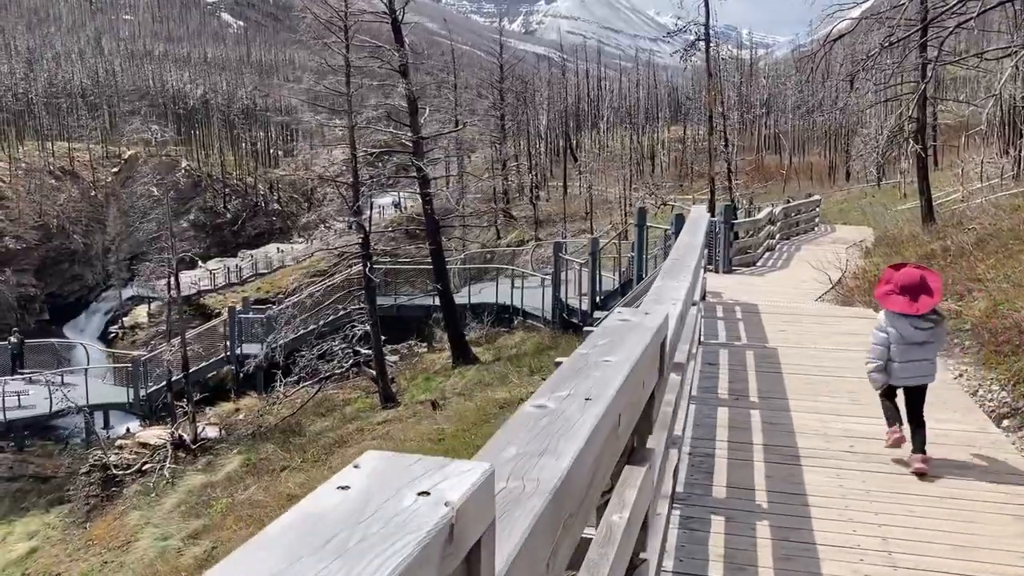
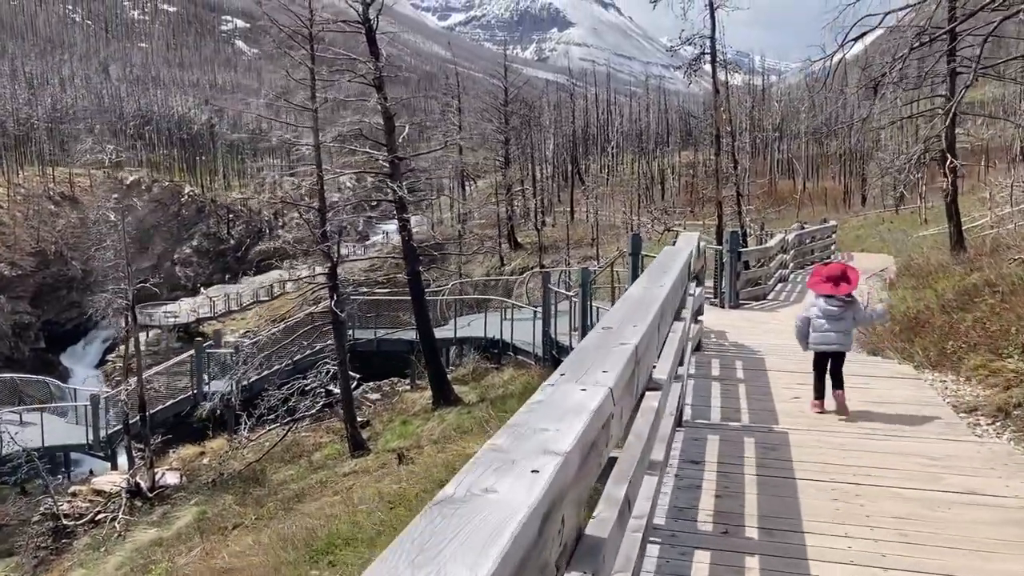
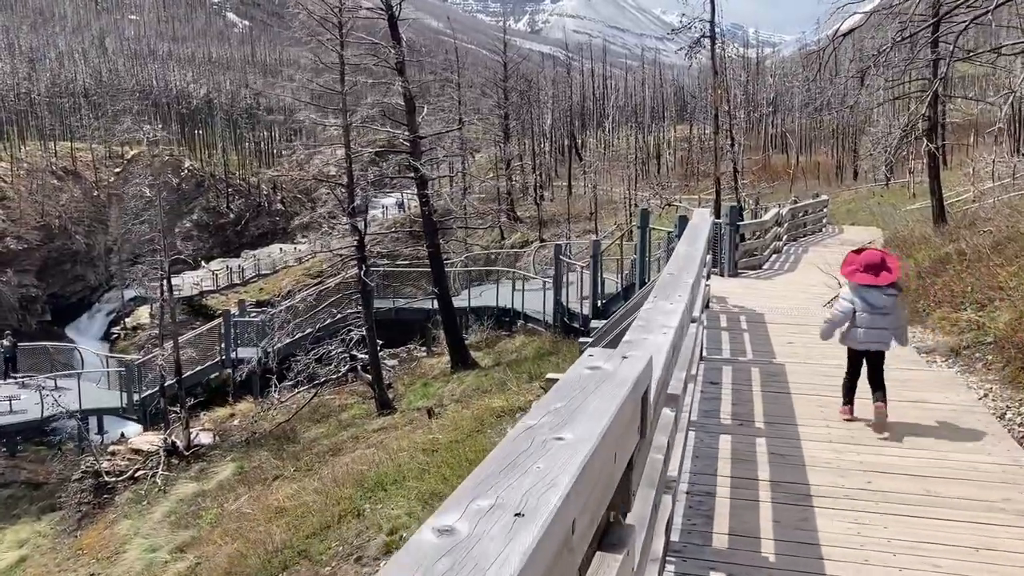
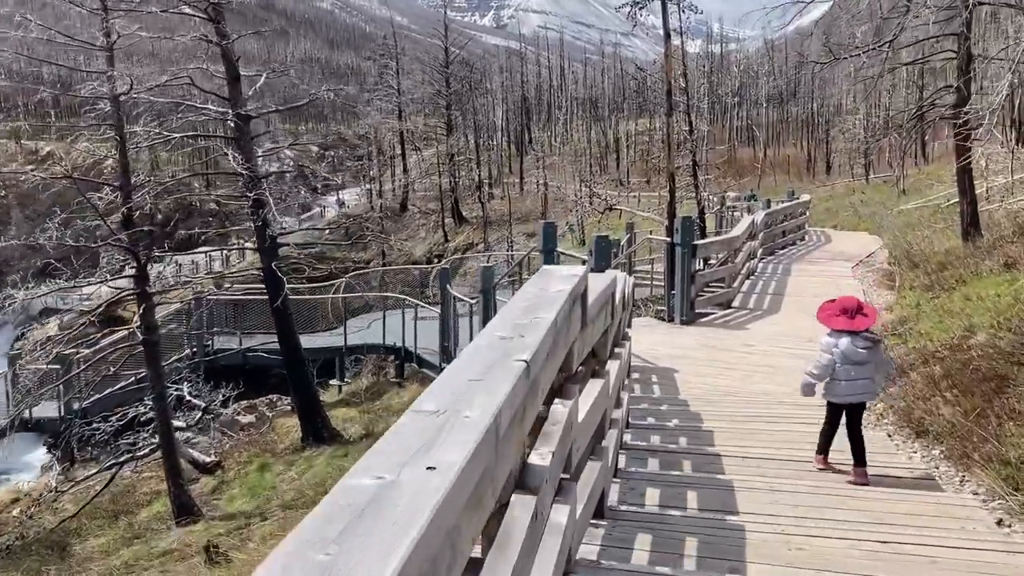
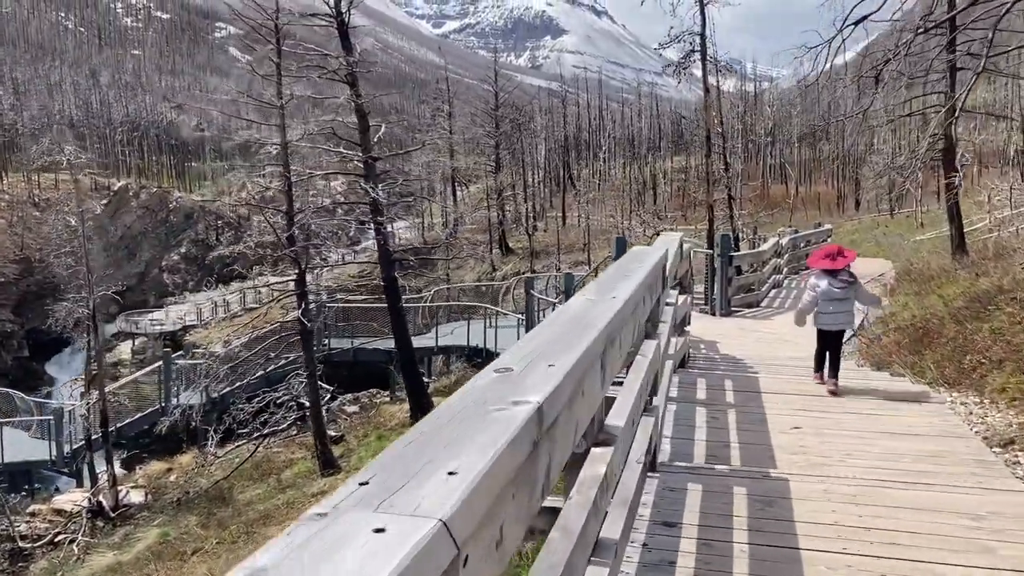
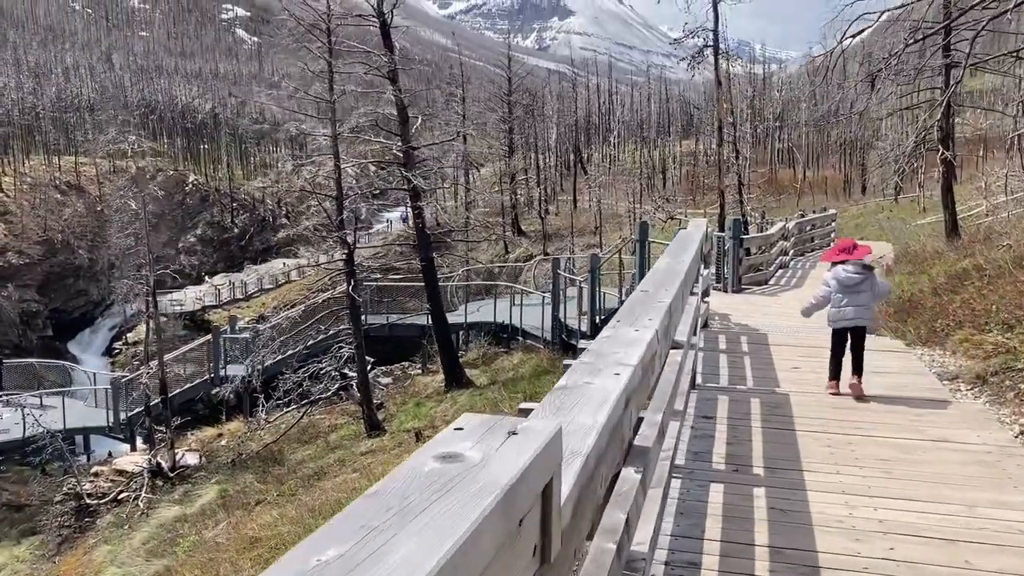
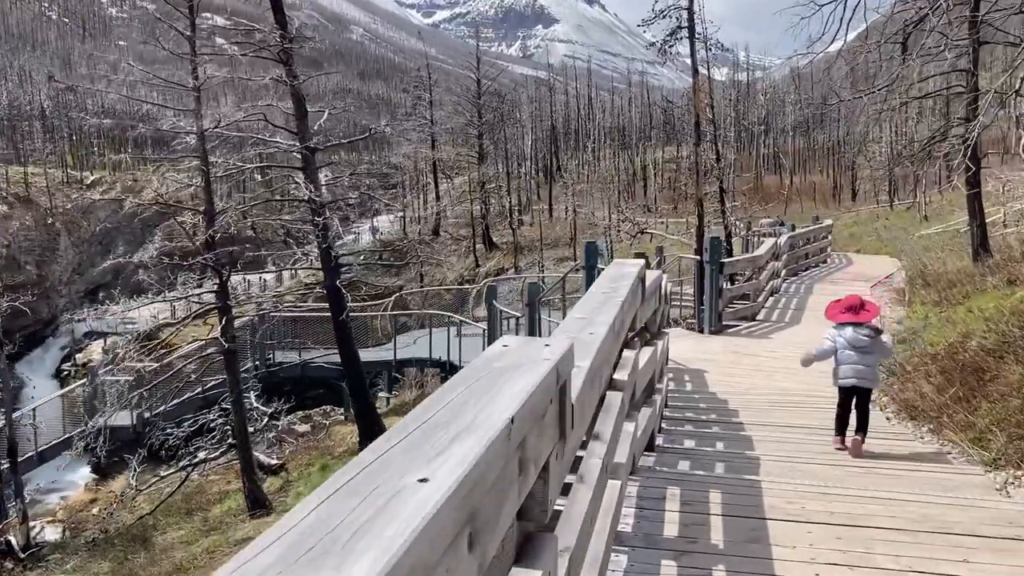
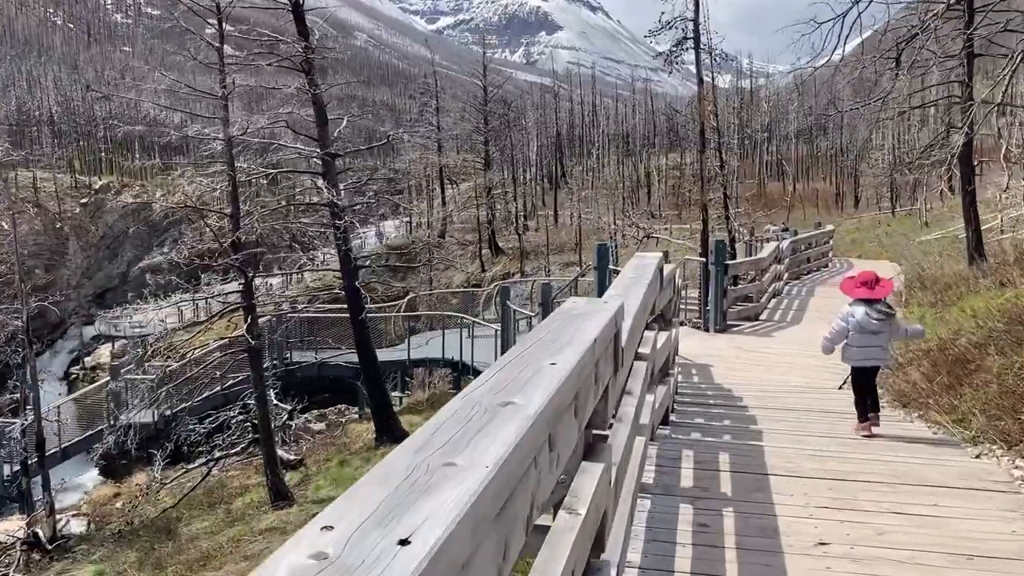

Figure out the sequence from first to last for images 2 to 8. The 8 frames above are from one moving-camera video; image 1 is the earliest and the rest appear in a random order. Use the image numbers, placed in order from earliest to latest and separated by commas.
3, 6, 2, 5, 8, 7, 4
